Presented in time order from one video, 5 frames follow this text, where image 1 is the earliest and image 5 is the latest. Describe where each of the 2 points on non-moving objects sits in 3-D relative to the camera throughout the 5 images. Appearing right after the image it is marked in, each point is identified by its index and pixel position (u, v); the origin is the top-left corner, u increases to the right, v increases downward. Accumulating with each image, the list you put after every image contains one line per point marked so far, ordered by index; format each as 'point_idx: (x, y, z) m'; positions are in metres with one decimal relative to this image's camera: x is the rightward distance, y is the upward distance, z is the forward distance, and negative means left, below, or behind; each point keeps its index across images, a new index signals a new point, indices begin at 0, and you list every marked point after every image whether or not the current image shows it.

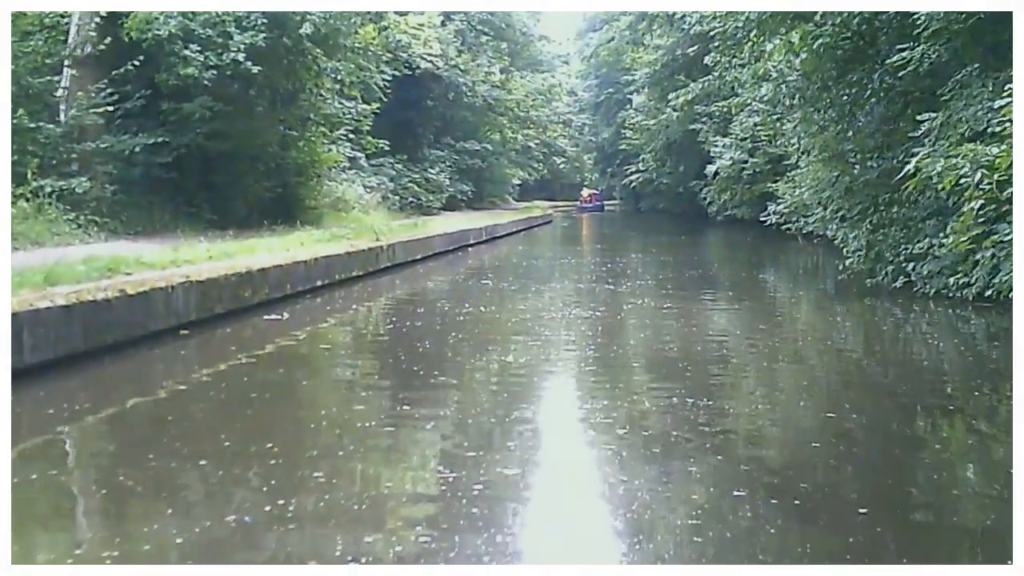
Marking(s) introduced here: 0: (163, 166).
0: (-3.7, +1.3, +15.7) m
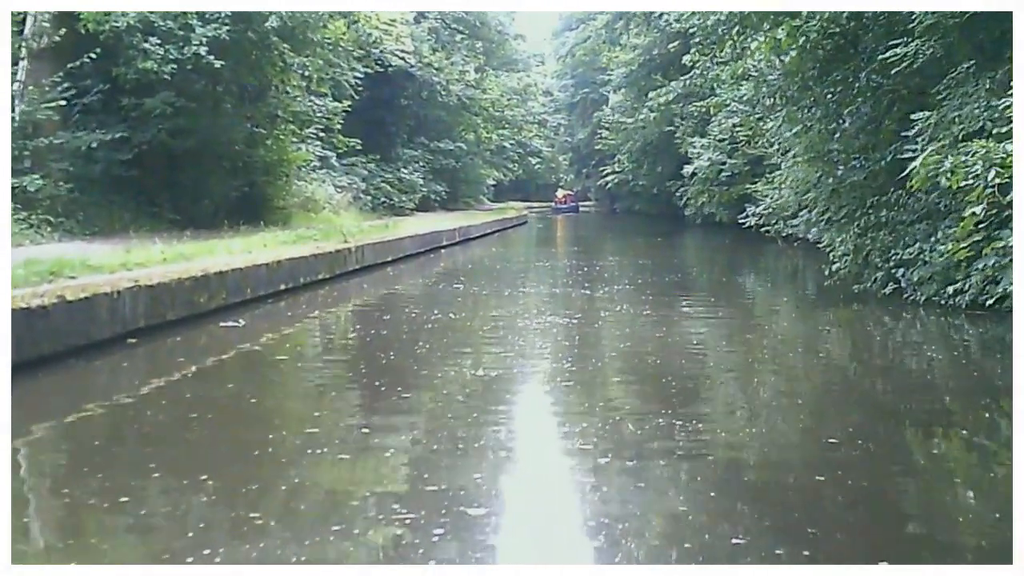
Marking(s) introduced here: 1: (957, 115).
0: (-3.9, +1.3, +15.2) m
1: (+2.6, +1.0, +8.9) m
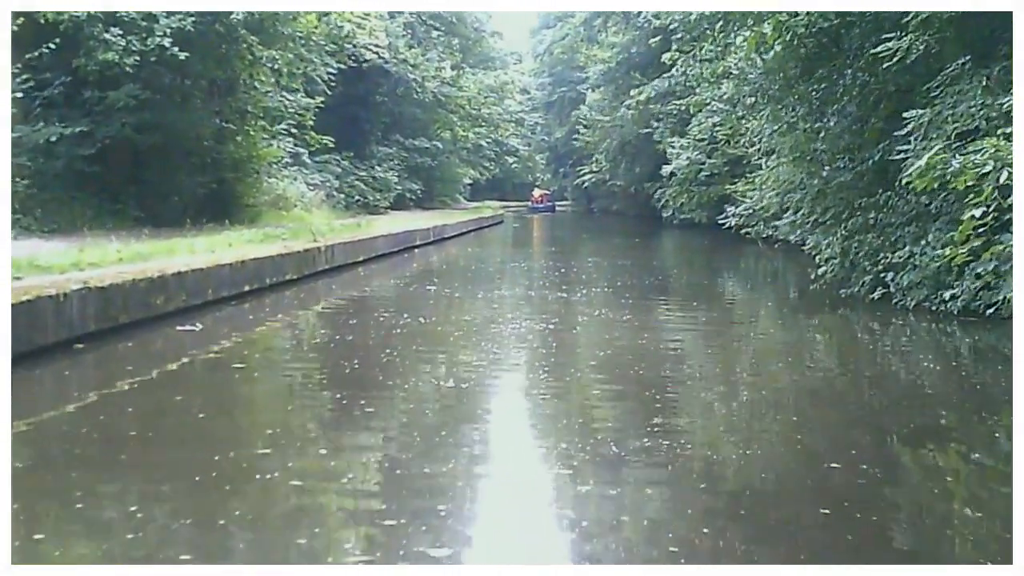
0: (-4.2, +1.3, +14.8) m
1: (+2.5, +1.0, +8.6) m
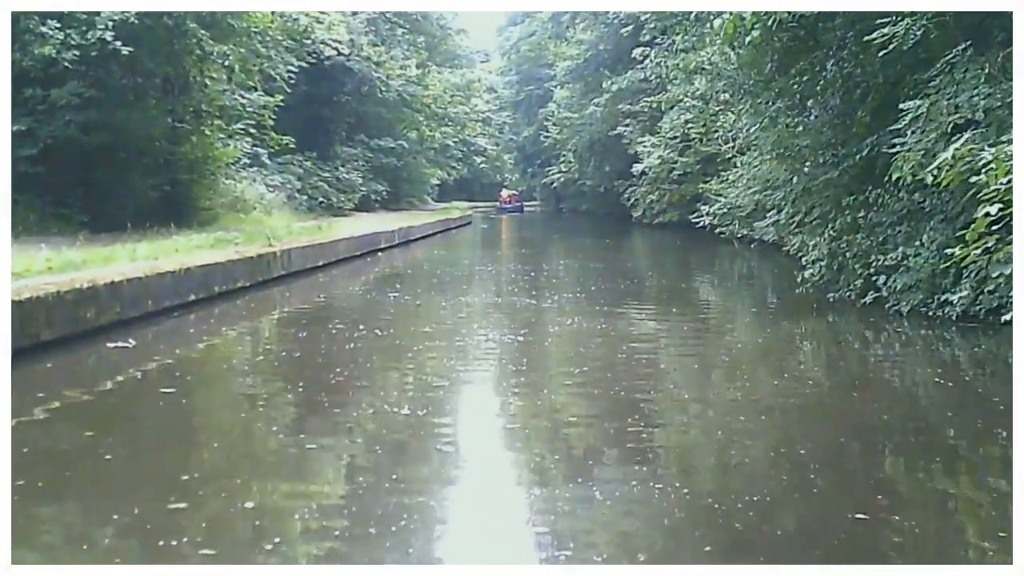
0: (-4.5, +1.2, +14.1) m
1: (+2.3, +1.0, +8.0) m
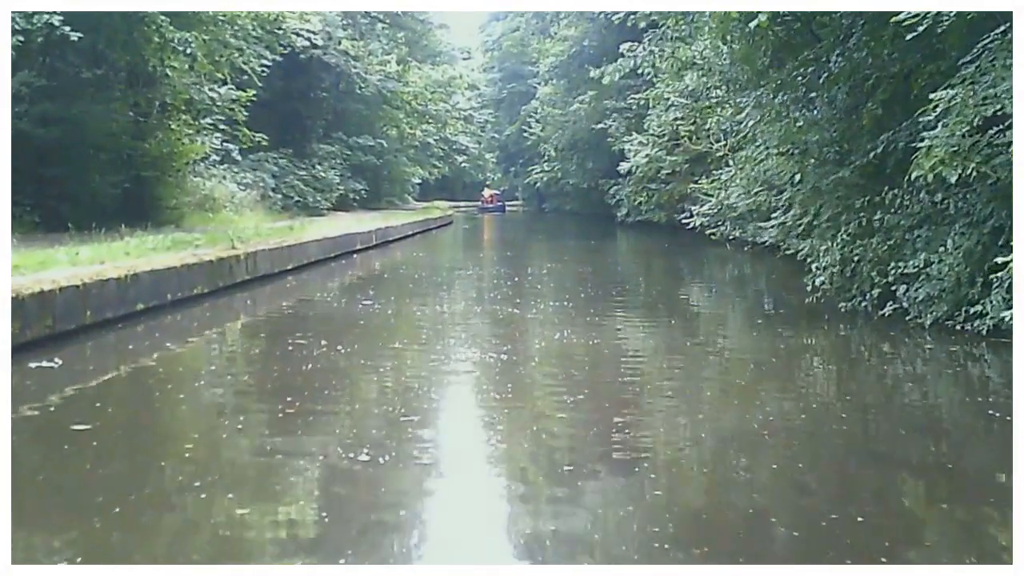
0: (-4.6, +1.2, +13.2) m
1: (+2.2, +0.9, +7.2) m
